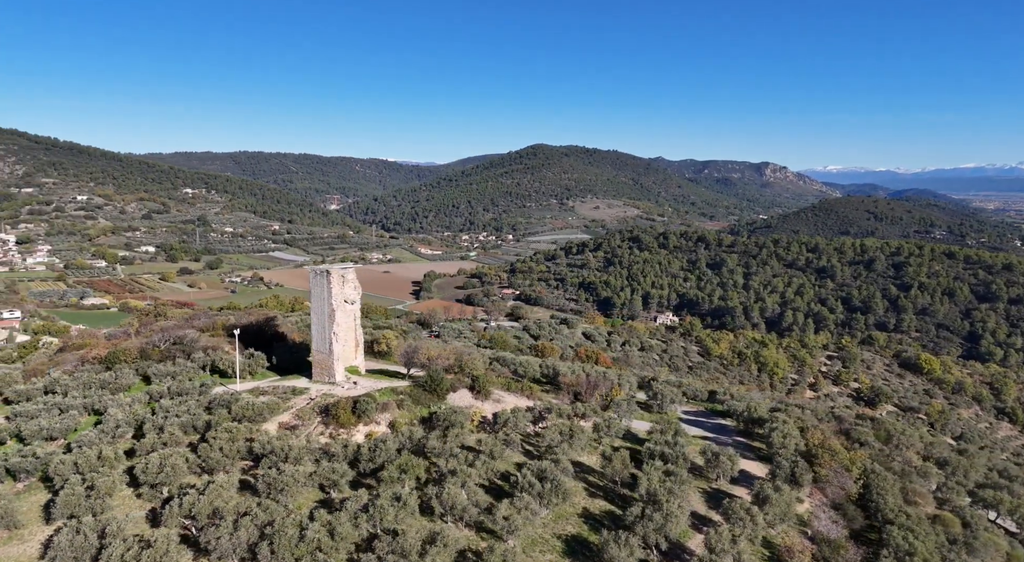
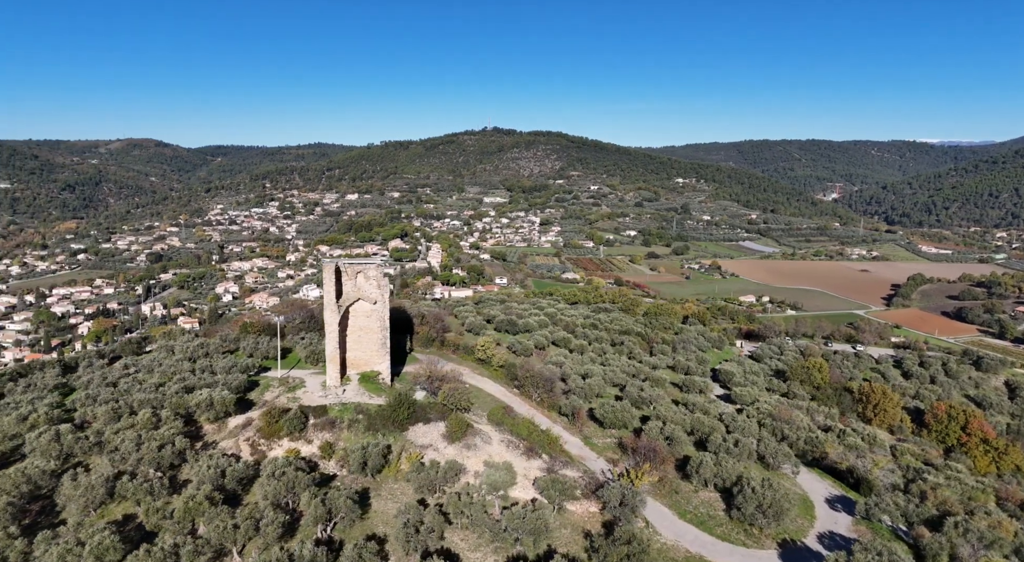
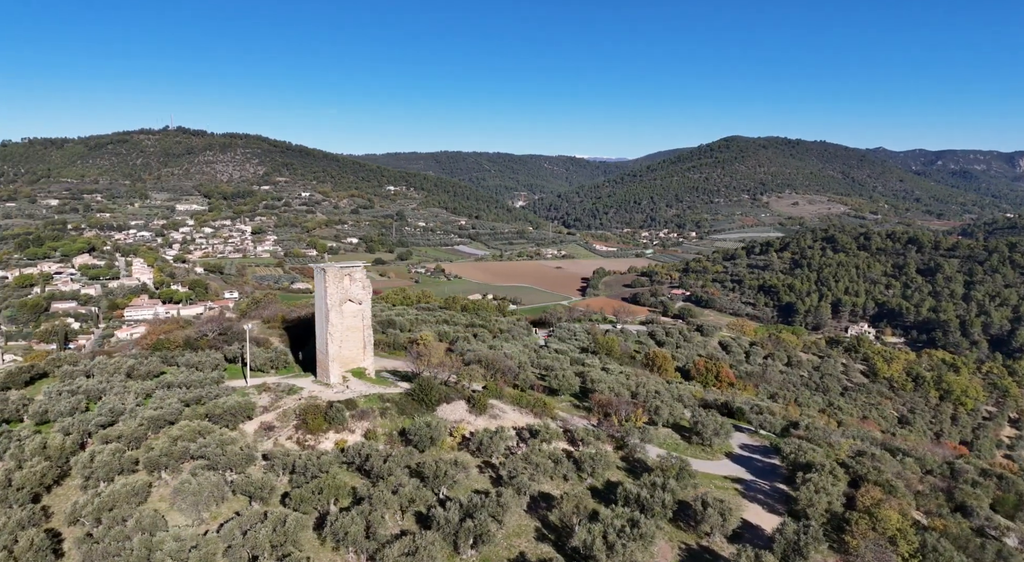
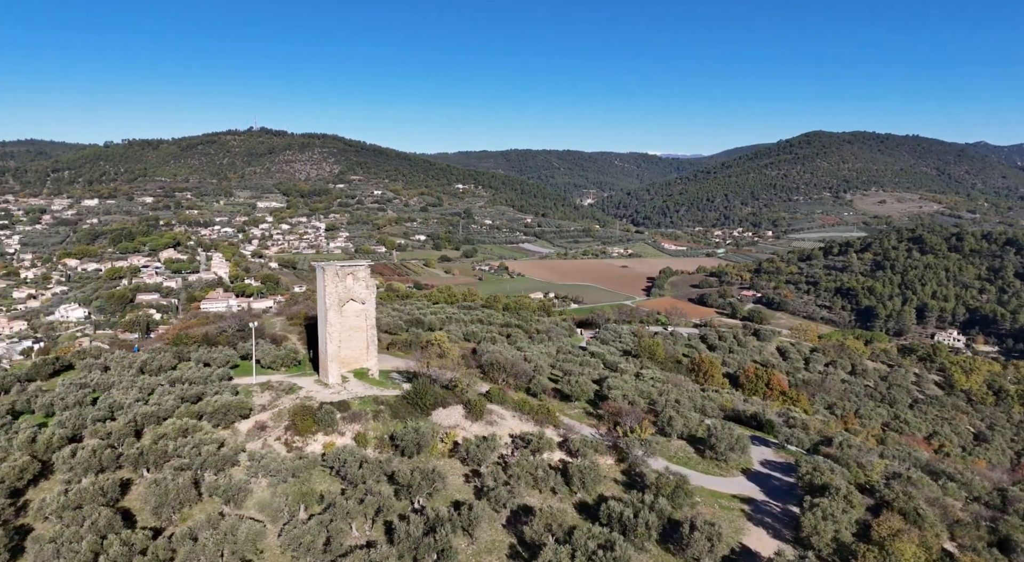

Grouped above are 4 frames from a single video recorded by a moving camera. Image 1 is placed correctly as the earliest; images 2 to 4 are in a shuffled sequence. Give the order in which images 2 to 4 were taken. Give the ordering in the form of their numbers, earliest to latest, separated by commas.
3, 4, 2
